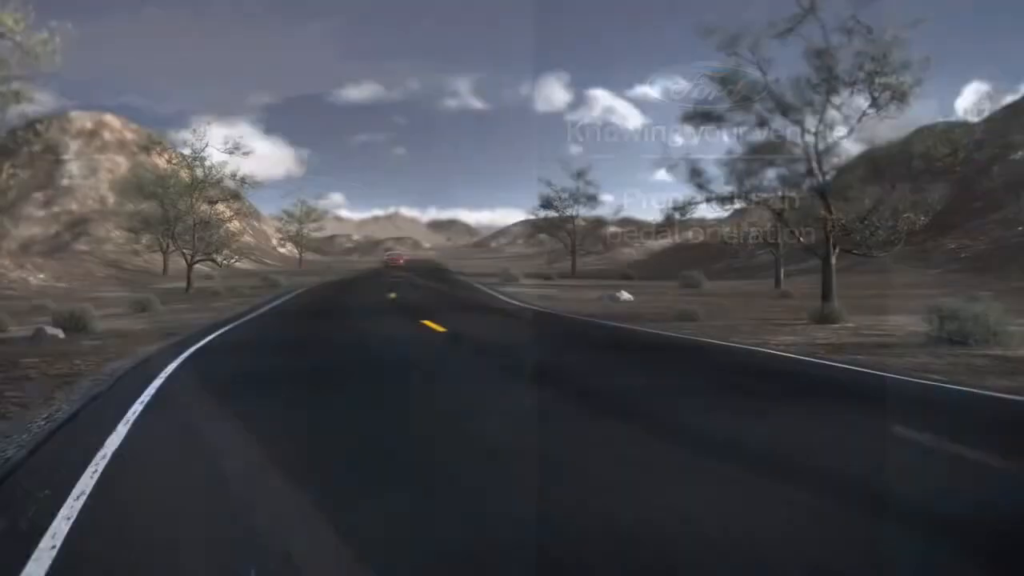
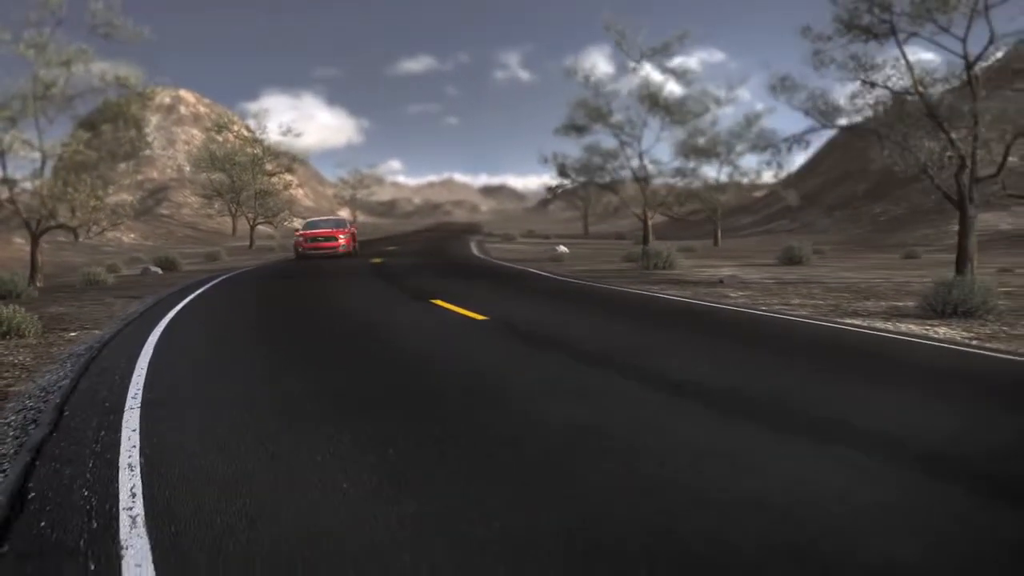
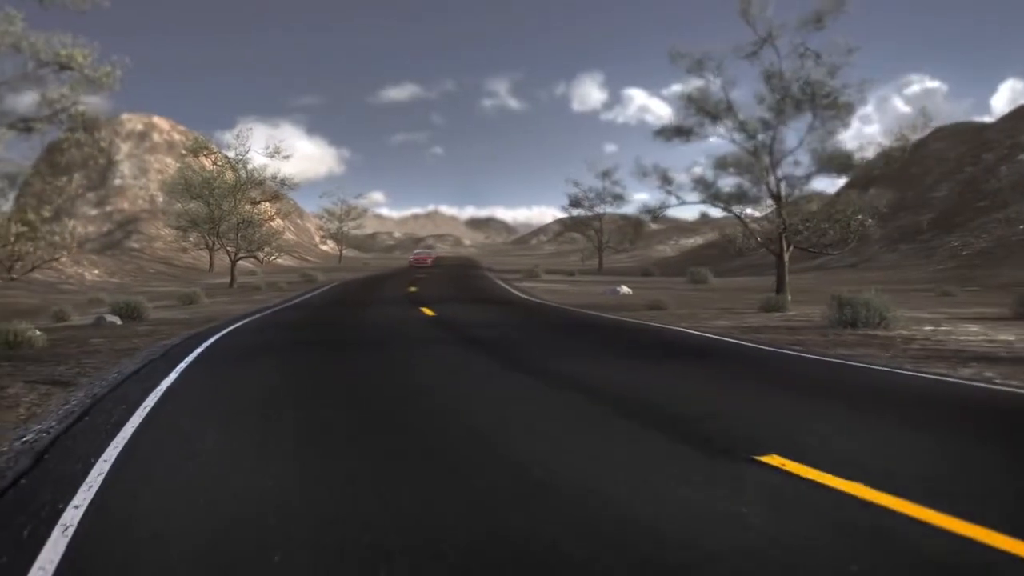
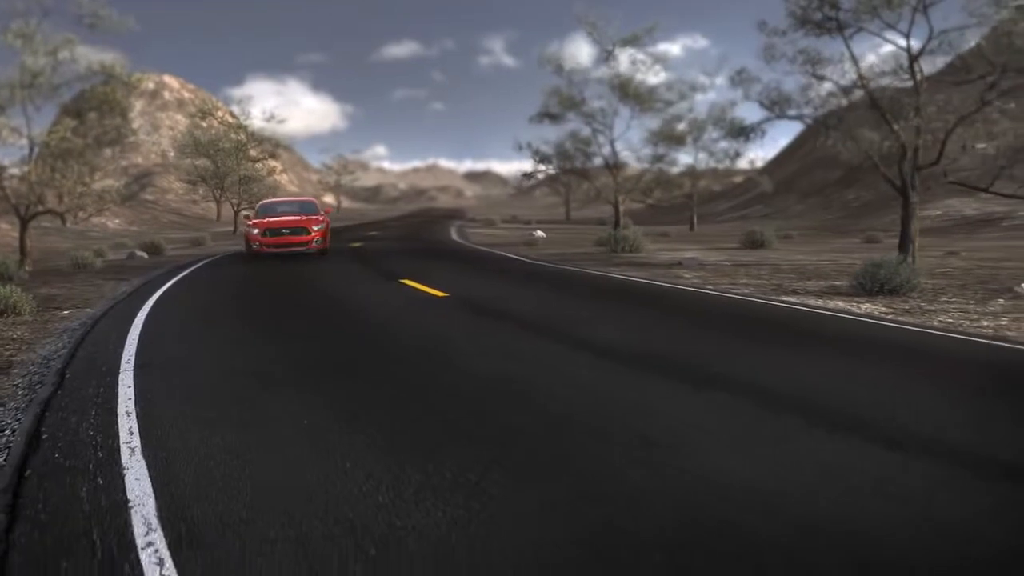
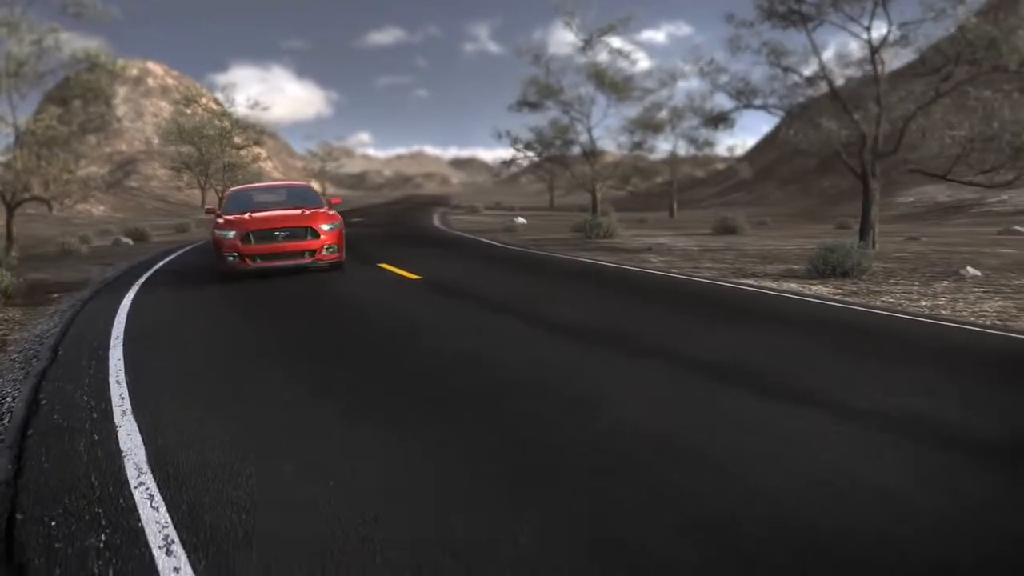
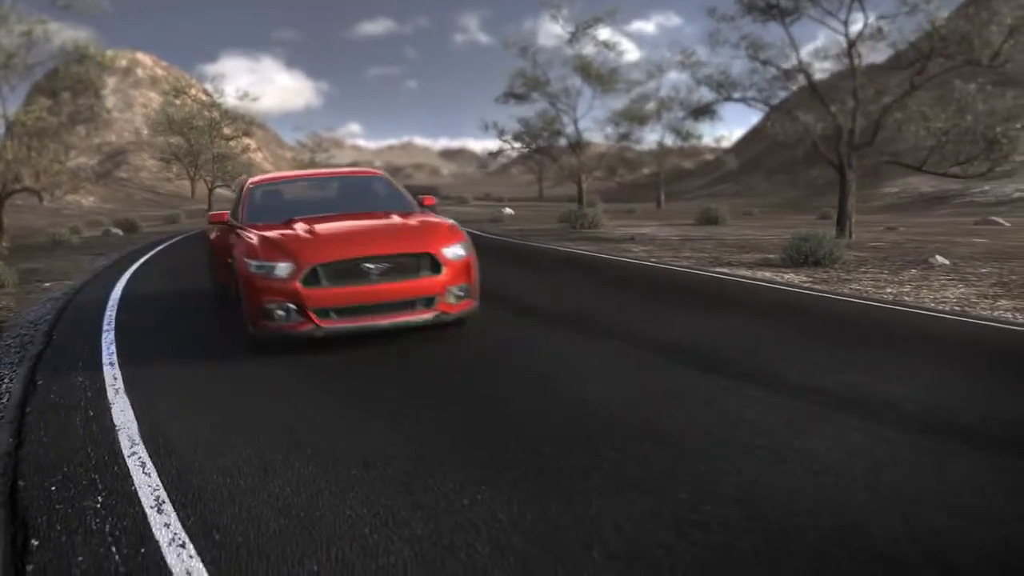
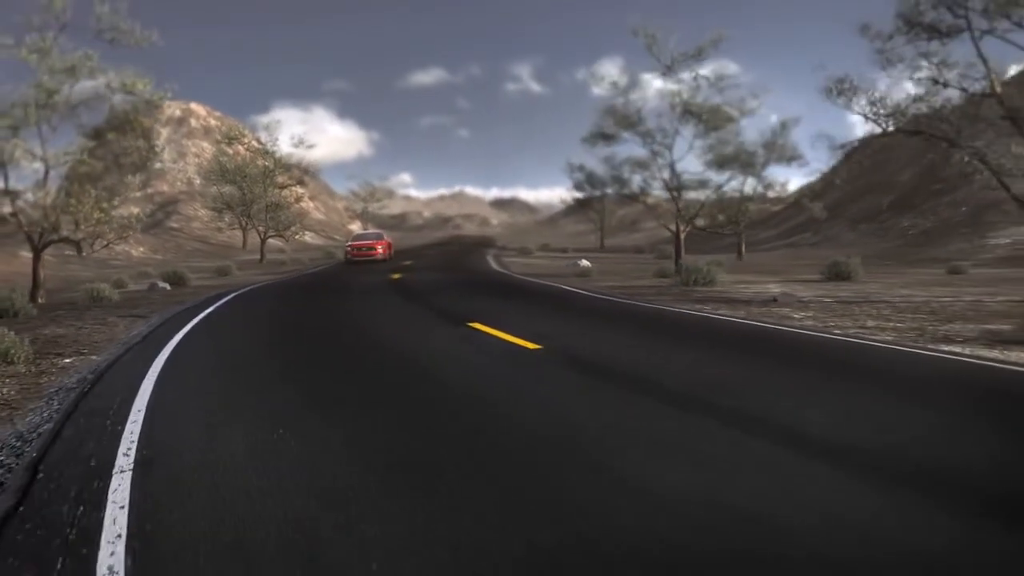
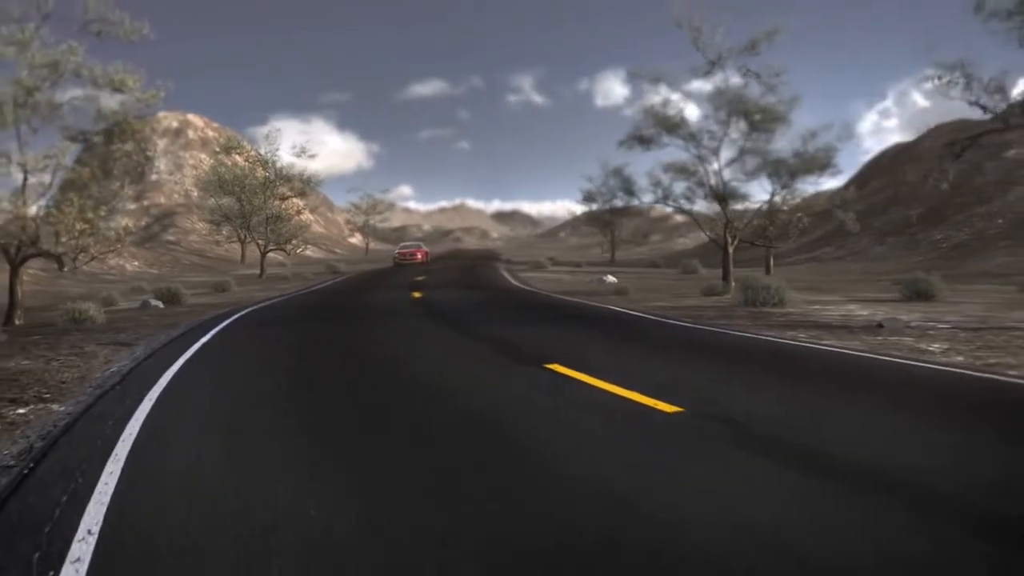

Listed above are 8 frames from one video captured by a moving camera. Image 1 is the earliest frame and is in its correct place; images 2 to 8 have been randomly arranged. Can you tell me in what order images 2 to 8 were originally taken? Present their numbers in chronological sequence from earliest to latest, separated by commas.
3, 8, 7, 2, 4, 5, 6
